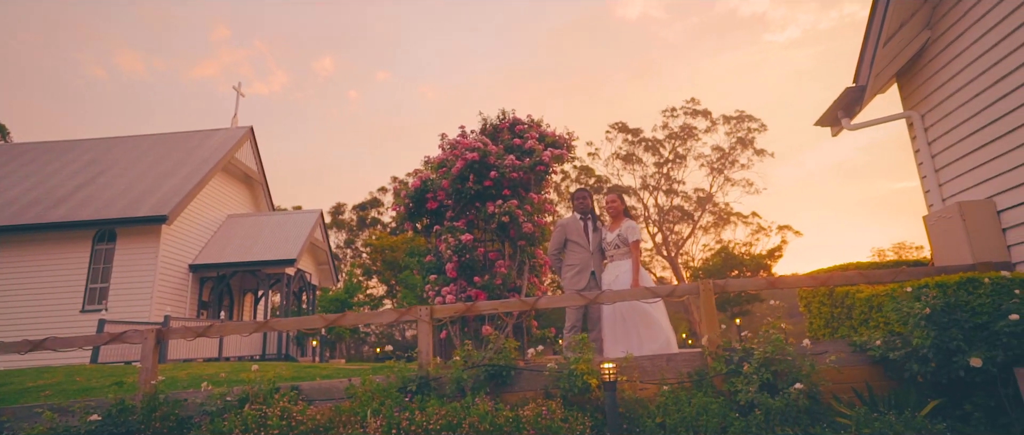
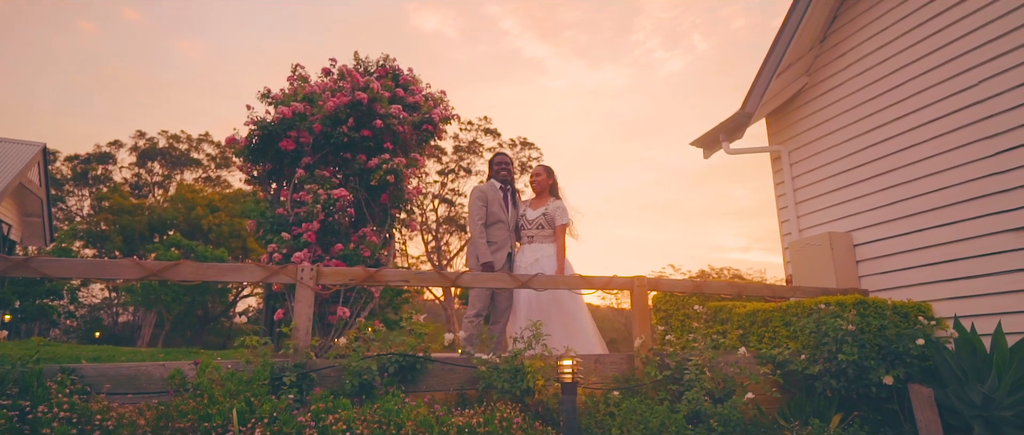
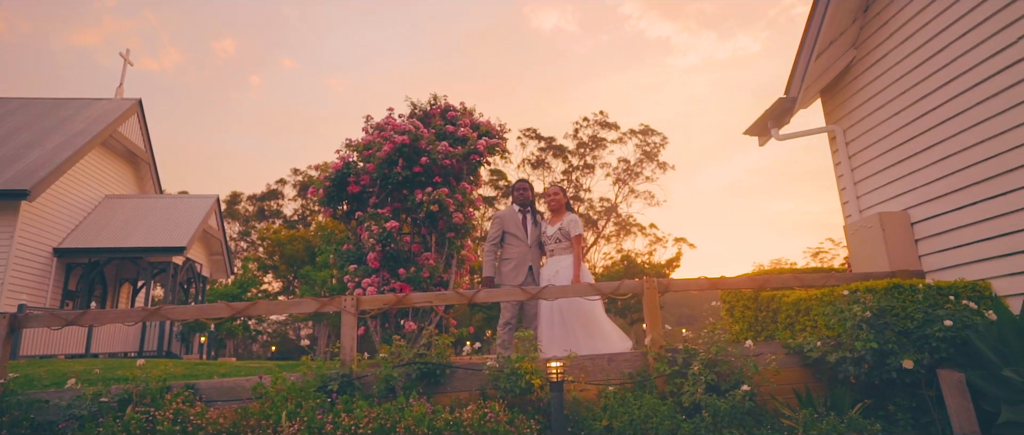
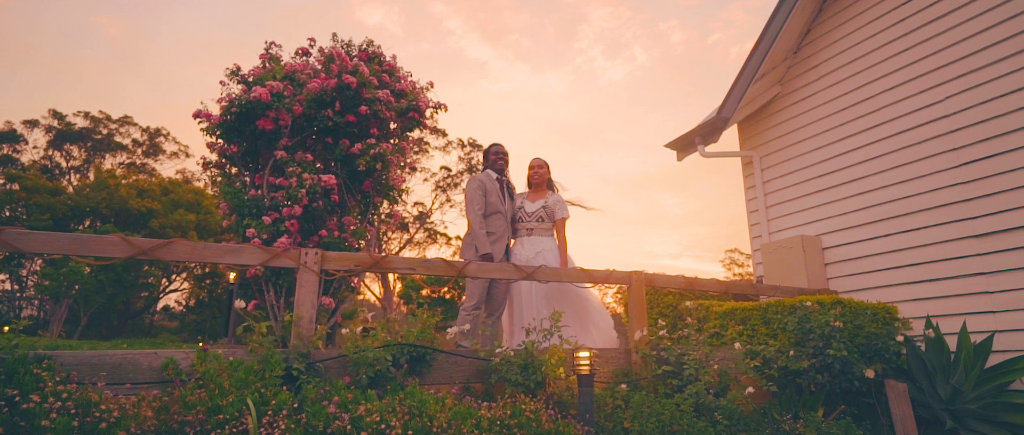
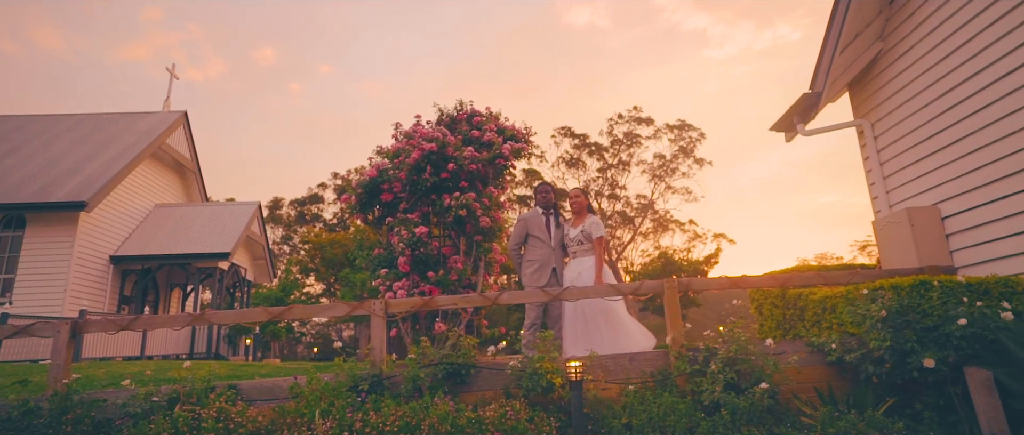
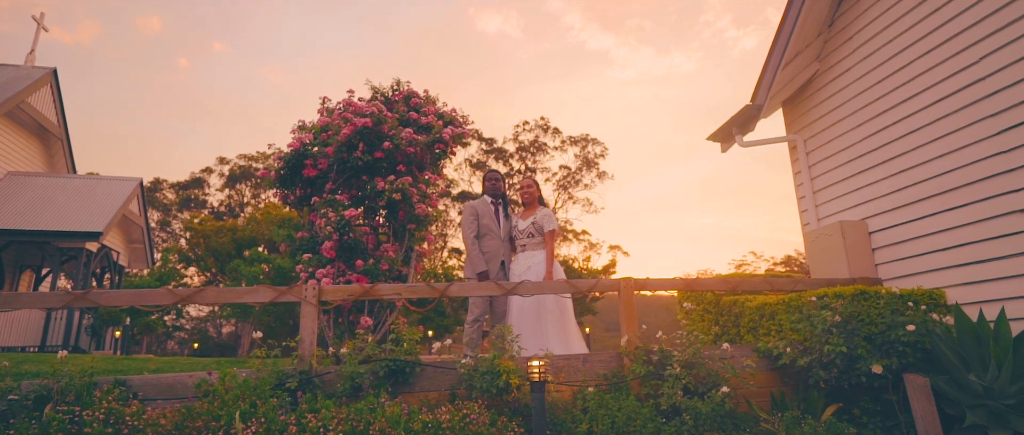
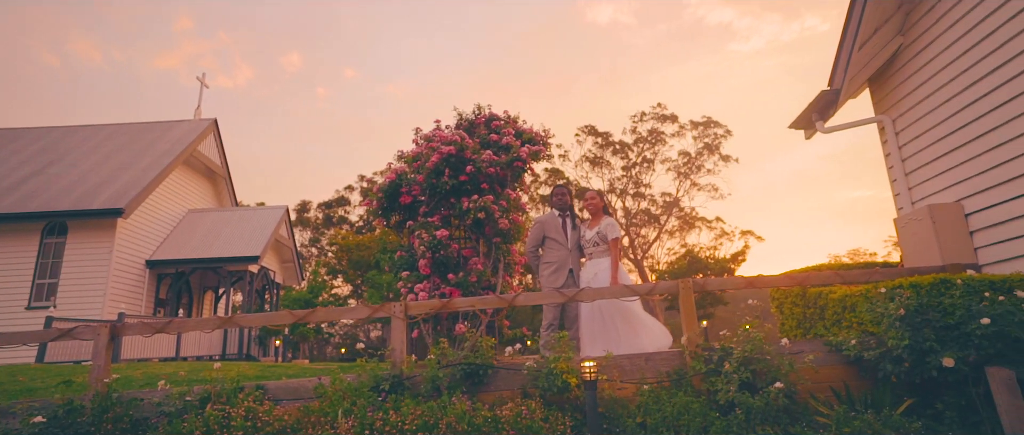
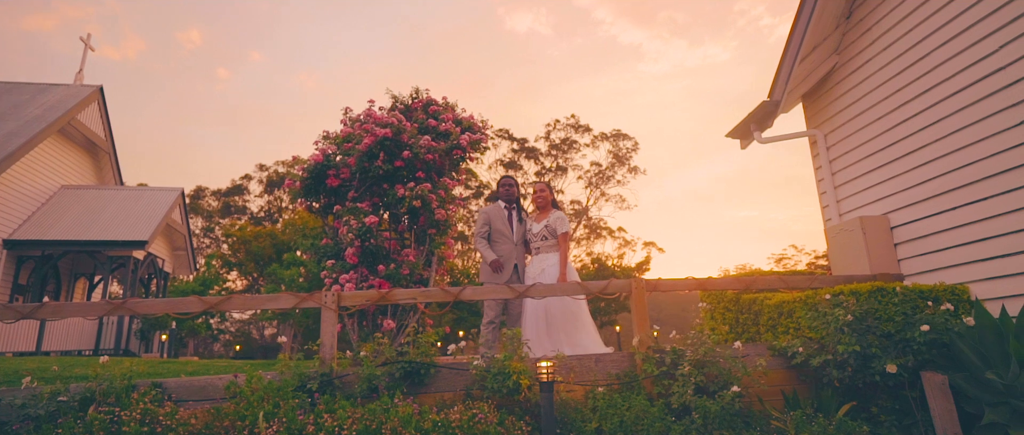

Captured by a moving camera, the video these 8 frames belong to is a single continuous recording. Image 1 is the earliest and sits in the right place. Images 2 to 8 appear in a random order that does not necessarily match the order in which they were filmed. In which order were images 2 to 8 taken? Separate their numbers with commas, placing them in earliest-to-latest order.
7, 5, 3, 8, 6, 2, 4
